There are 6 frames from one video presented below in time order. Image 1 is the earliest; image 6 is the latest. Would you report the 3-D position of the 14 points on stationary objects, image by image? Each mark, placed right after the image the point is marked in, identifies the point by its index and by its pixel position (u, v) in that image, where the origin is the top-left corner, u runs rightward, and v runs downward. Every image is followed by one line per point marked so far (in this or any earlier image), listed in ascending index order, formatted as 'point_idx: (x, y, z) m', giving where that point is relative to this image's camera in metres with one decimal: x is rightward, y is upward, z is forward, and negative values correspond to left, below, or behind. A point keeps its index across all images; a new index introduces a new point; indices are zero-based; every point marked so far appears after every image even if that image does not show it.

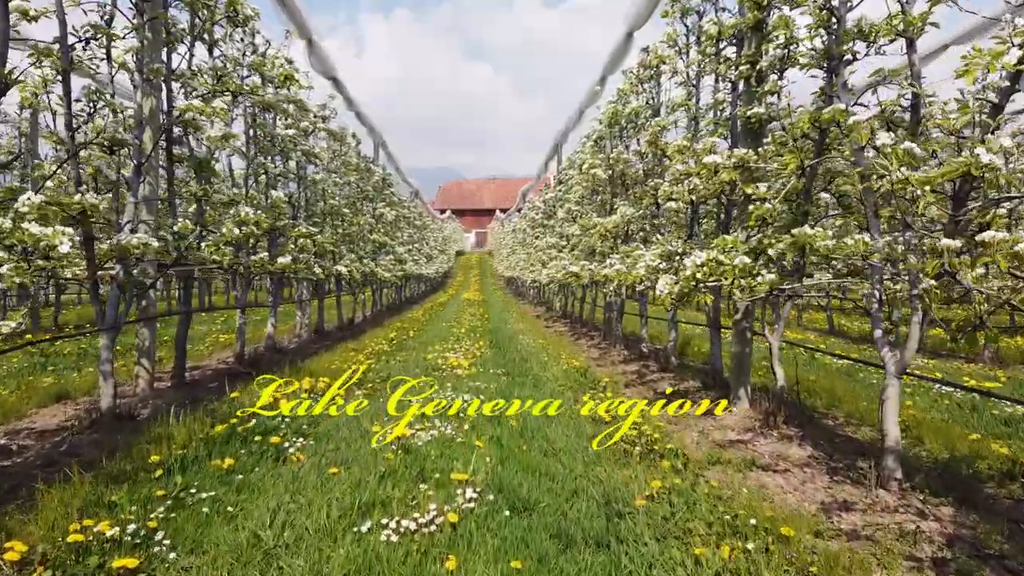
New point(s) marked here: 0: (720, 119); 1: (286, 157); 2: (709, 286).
0: (+4.4, +3.5, +10.9) m
1: (-7.1, +4.1, +16.3) m
2: (+3.4, 0.0, +9.0) m
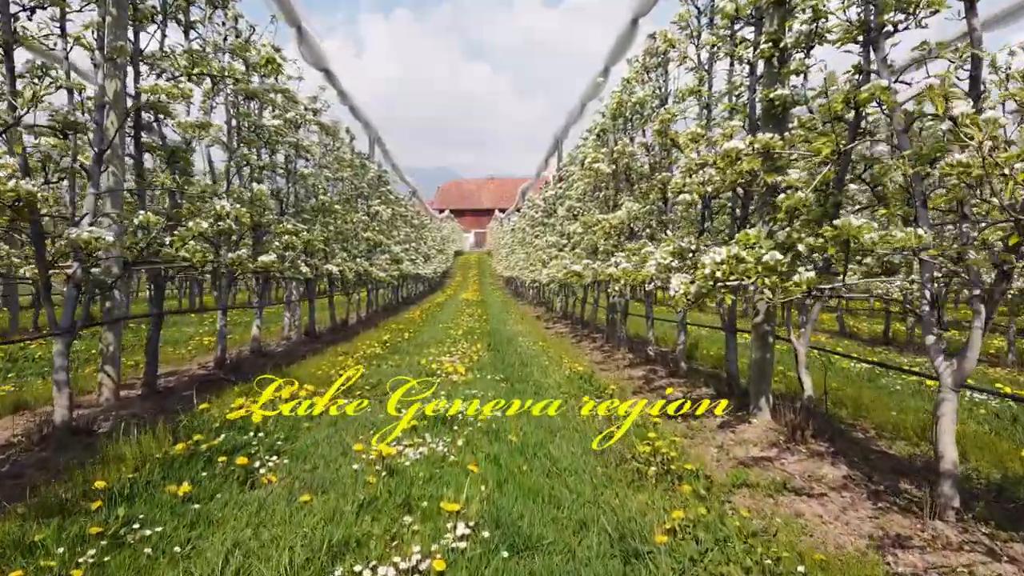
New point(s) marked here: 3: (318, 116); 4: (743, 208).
0: (+4.3, +3.5, +10.0) m
1: (-7.1, +4.1, +15.5) m
2: (+3.4, 0.0, +8.1) m
3: (-7.4, +6.6, +19.9) m
4: (+4.5, +1.6, +10.1) m
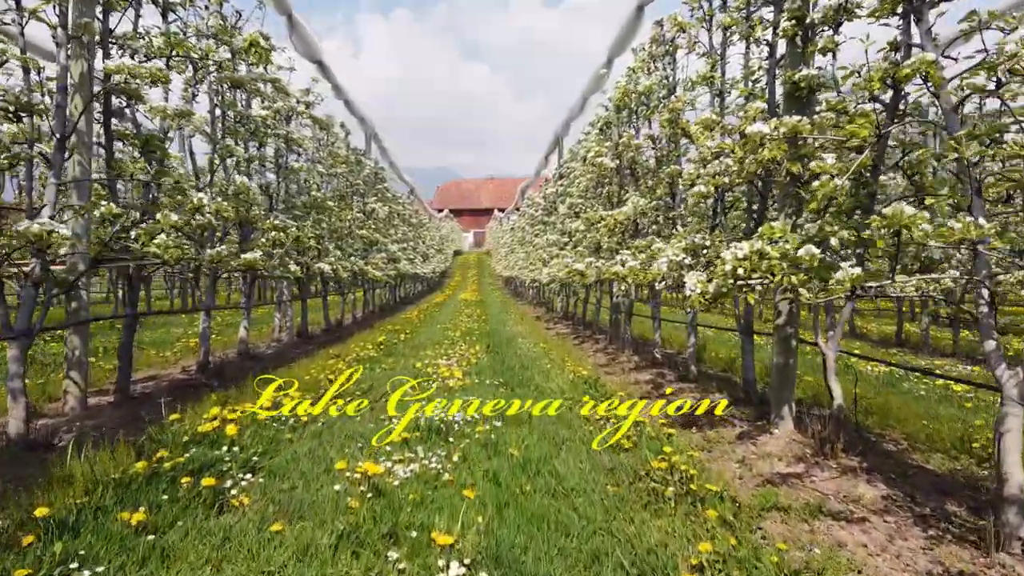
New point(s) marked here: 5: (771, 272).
0: (+4.3, +3.6, +9.3) m
1: (-7.1, +4.1, +14.8) m
2: (+3.4, +0.1, +7.4) m
3: (-7.4, +6.6, +19.2) m
4: (+4.5, +1.6, +9.4) m
5: (+3.4, +0.2, +6.8) m
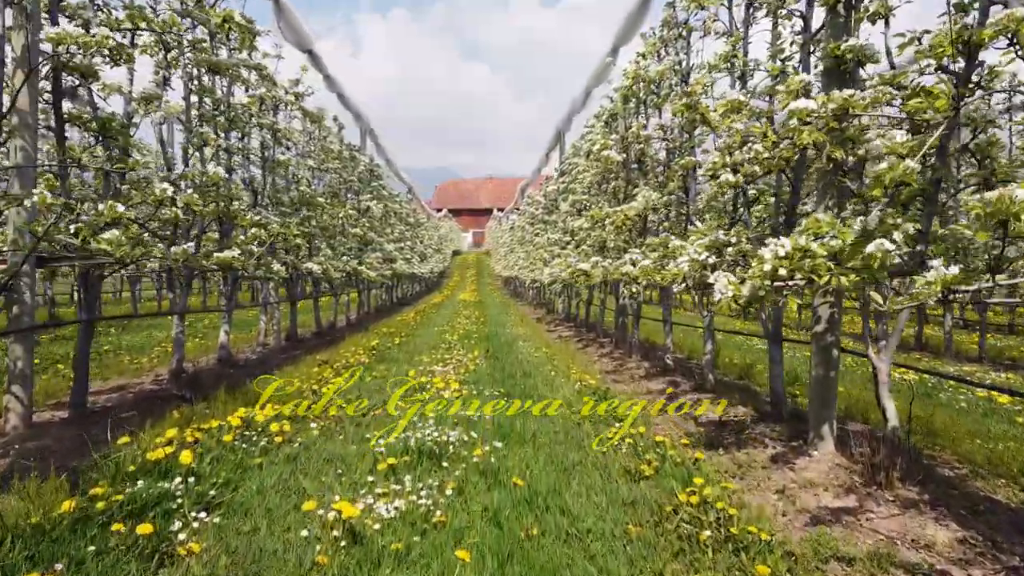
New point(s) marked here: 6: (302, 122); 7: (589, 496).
0: (+4.4, +3.5, +8.4) m
1: (-7.1, +4.1, +13.8) m
2: (+3.4, 0.0, +6.4) m
3: (-7.4, +6.6, +18.2) m
4: (+4.5, +1.5, +8.4) m
5: (+3.4, +0.2, +5.8) m
6: (-7.8, +6.1, +19.2) m
7: (+0.9, -2.3, +5.8) m
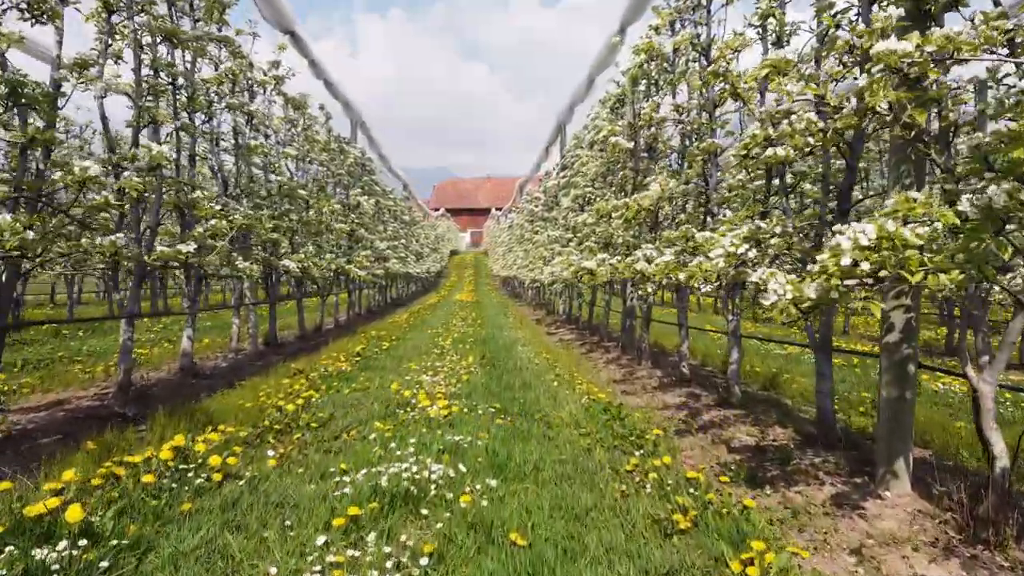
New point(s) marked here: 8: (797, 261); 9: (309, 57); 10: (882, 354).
0: (+4.3, +3.5, +6.9) m
1: (-7.2, +4.1, +12.3) m
2: (+3.4, 0.0, +5.0) m
3: (-7.5, +6.6, +16.7) m
4: (+4.5, +1.5, +7.0) m
5: (+3.4, +0.2, +4.4) m
6: (-7.8, +6.1, +17.7) m
7: (+0.8, -2.3, +4.4) m
8: (+4.0, +0.4, +7.3) m
9: (-7.4, +8.4, +18.9) m
10: (+4.2, -0.7, +5.8) m
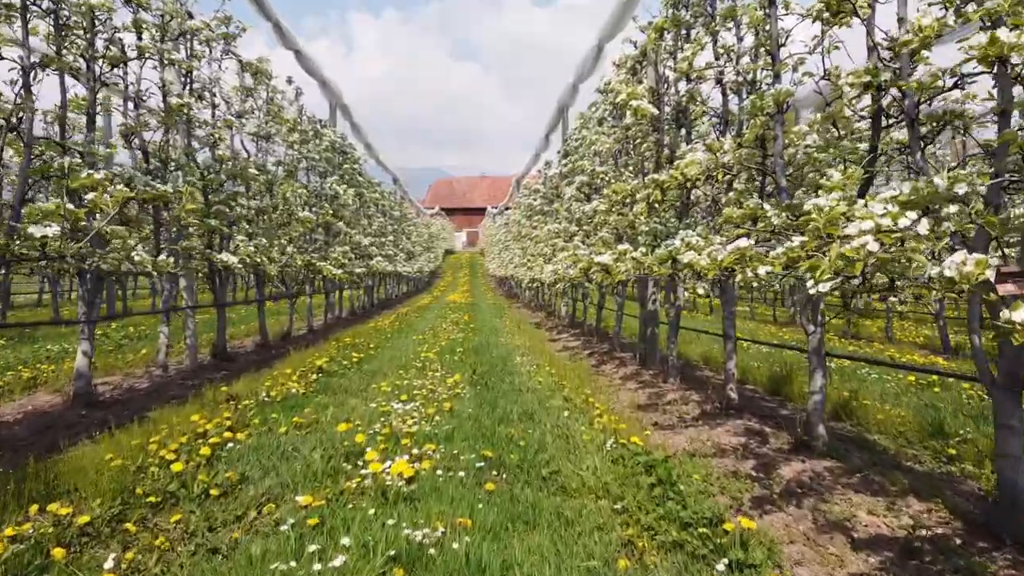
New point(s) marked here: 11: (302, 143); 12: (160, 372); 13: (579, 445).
0: (+4.3, +3.5, +4.2) m
1: (-7.2, +4.1, +9.5) m
2: (+3.4, 0.0, +2.3) m
3: (-7.5, +6.5, +13.9) m
4: (+4.5, +1.5, +4.3) m
5: (+3.4, +0.2, +1.6) m
6: (-7.9, +6.1, +14.9) m
7: (+0.8, -2.3, +1.6) m
8: (+4.0, +0.4, +4.5) m
9: (-7.5, +8.4, +16.0) m
10: (+4.2, -0.7, +3.1) m
11: (-7.9, +5.5, +19.4) m
12: (-7.7, -1.9, +11.3) m
13: (+0.9, -2.1, +7.1) m
